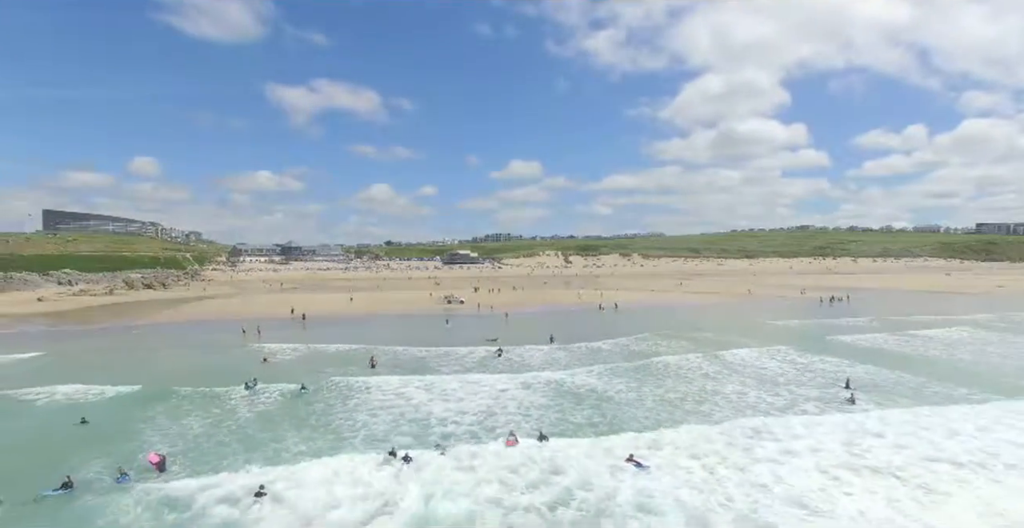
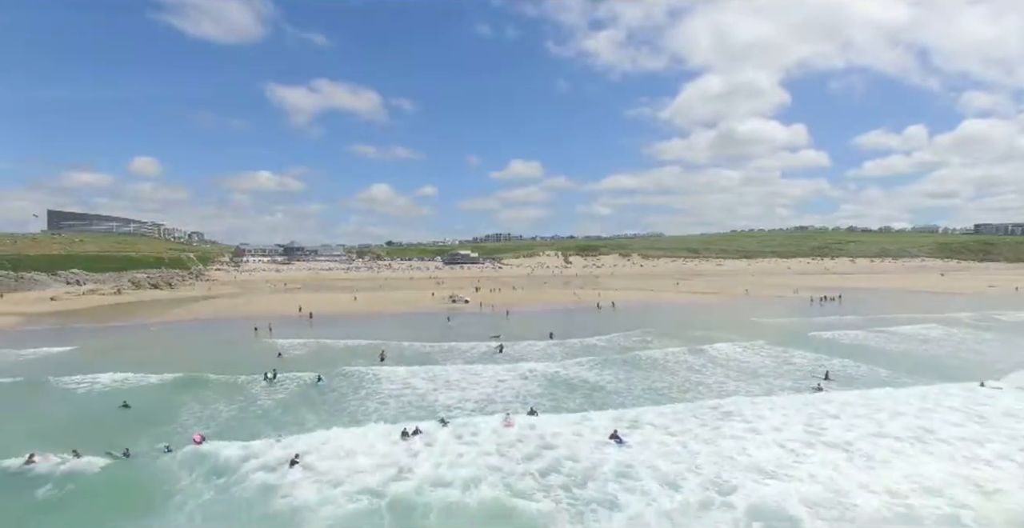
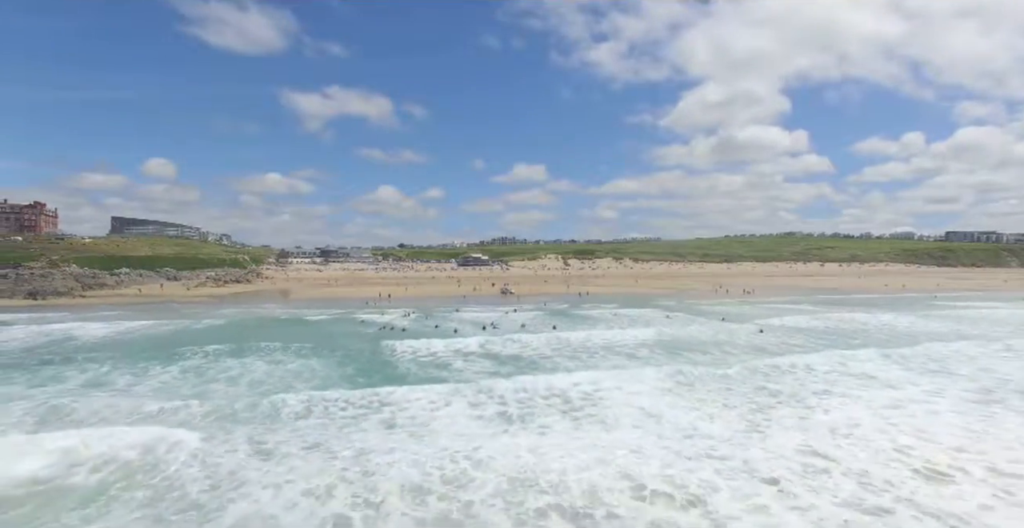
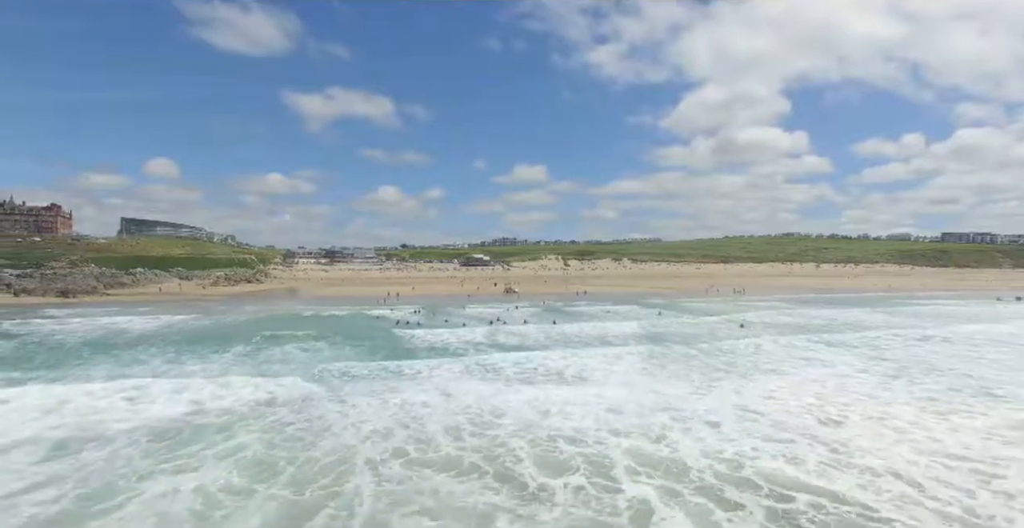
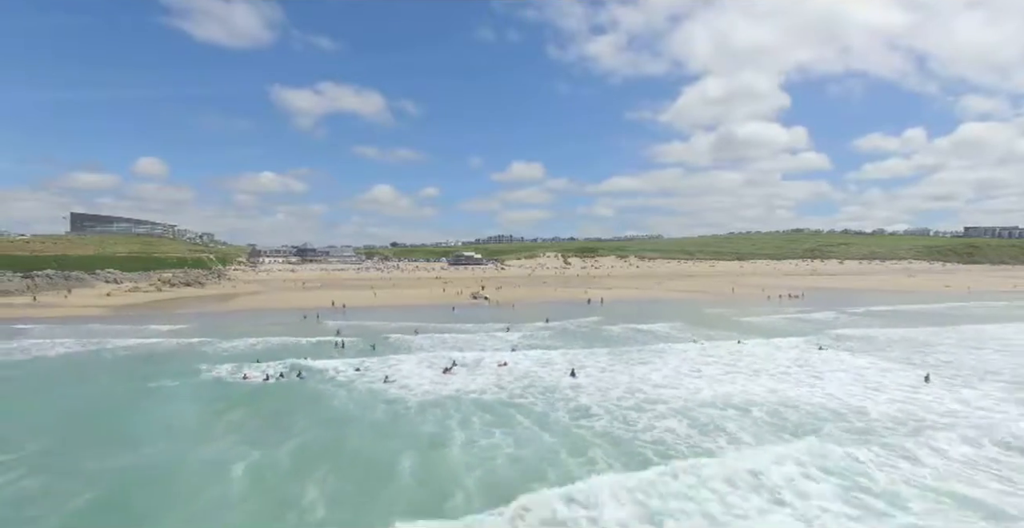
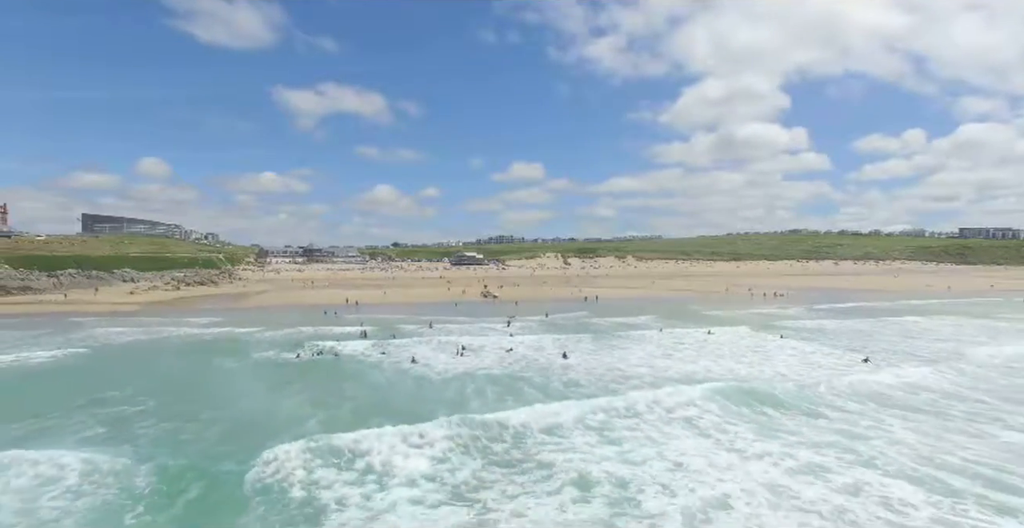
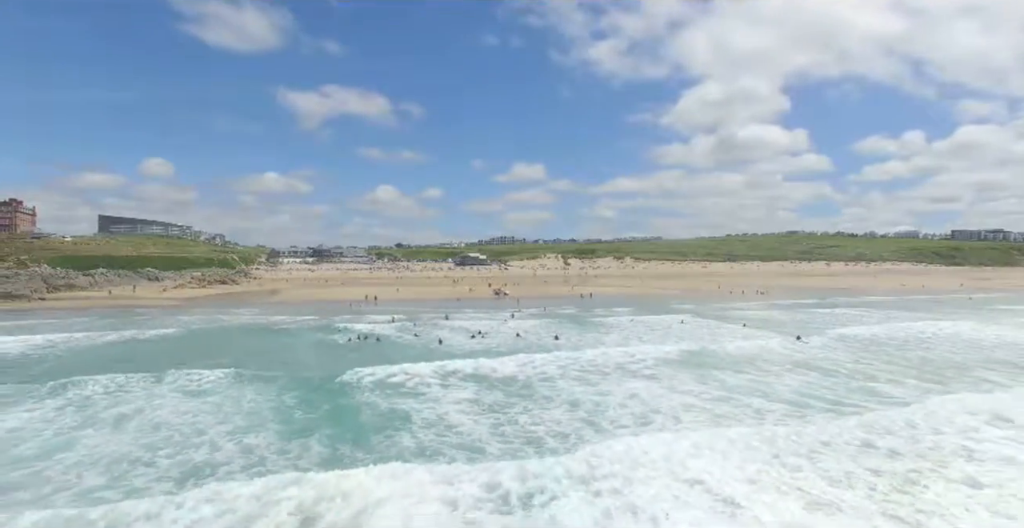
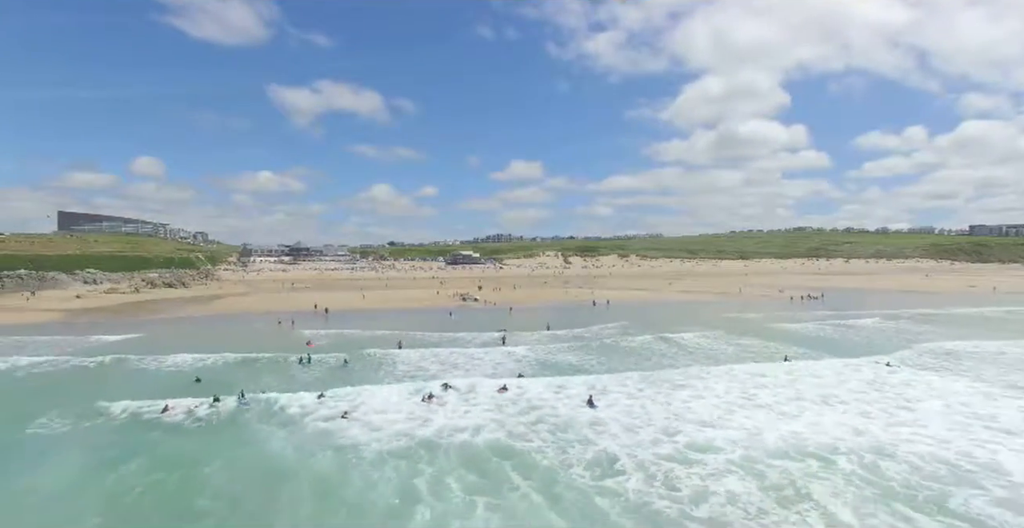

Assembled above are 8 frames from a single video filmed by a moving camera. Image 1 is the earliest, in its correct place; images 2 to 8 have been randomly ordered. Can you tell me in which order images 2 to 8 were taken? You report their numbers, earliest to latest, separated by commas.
2, 8, 5, 6, 7, 3, 4
